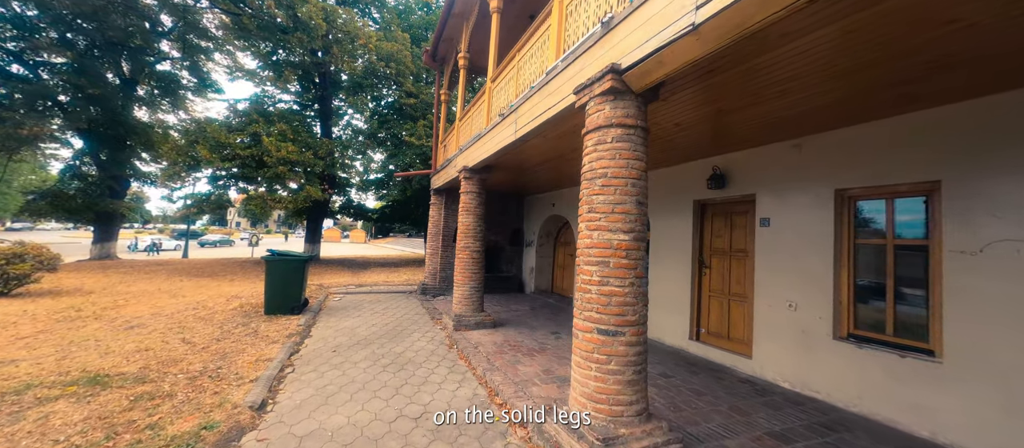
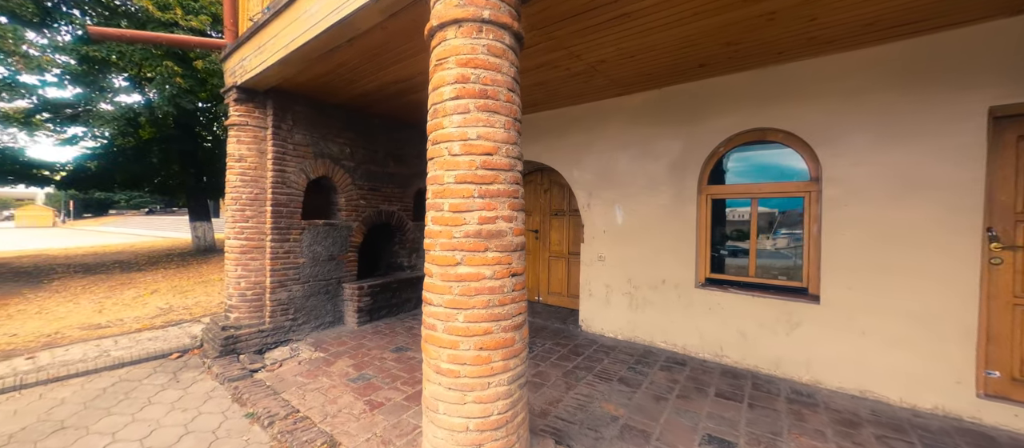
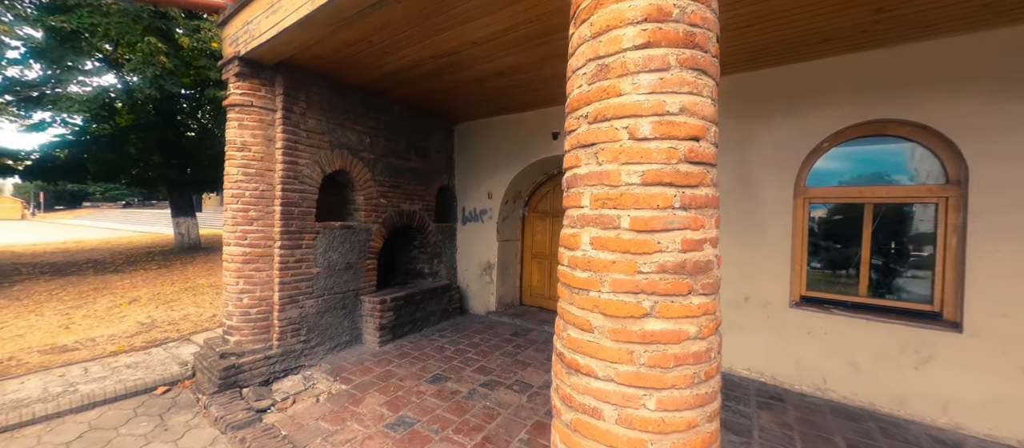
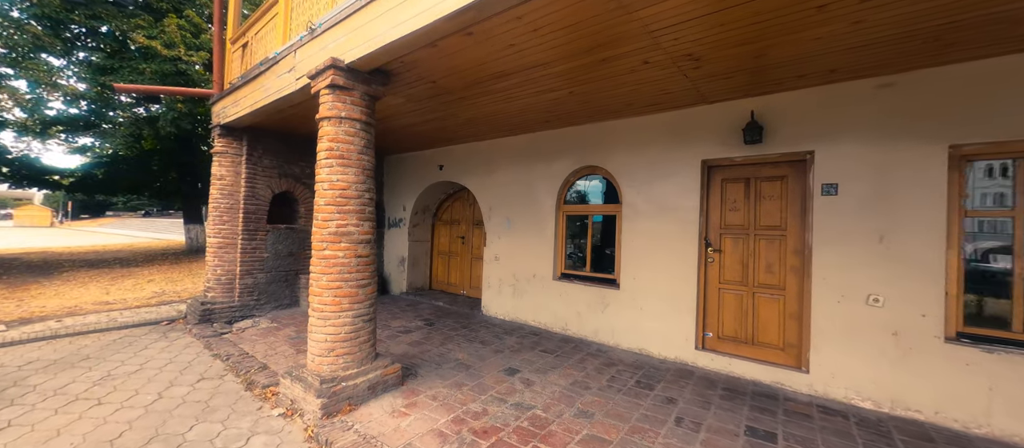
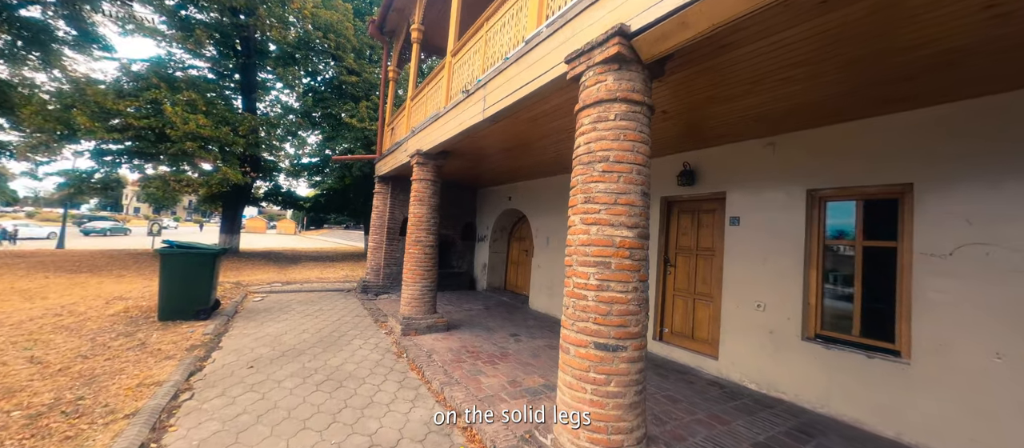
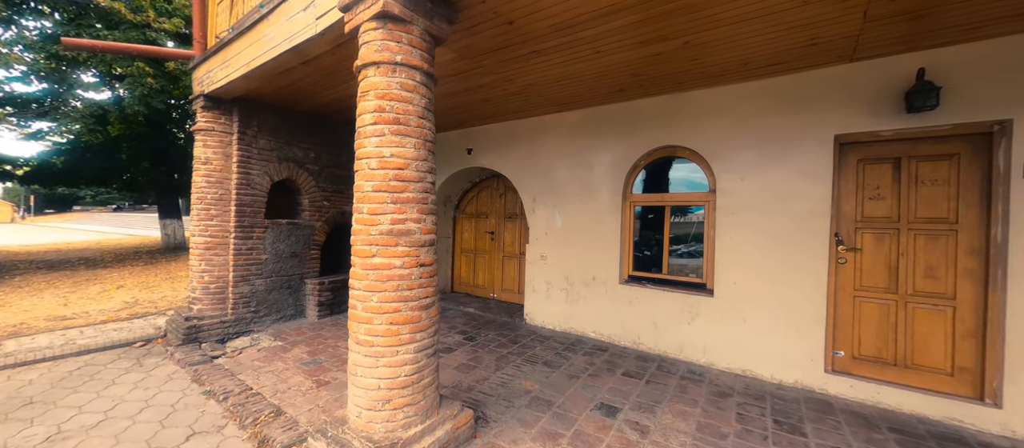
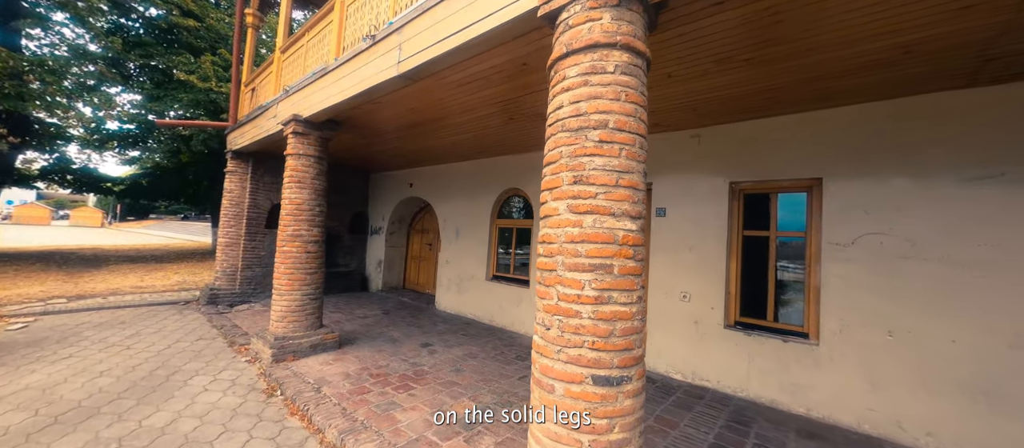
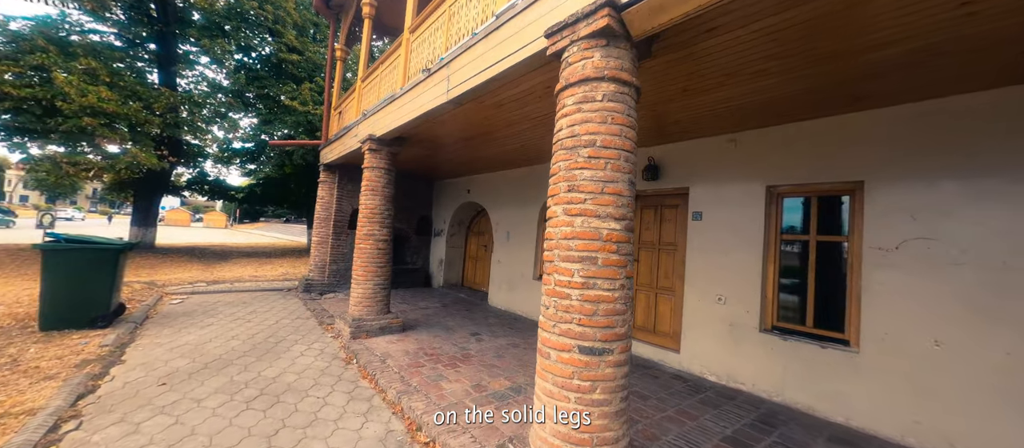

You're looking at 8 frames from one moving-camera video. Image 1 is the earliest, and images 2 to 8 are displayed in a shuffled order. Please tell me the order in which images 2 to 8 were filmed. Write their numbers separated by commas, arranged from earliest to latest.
5, 8, 7, 4, 6, 2, 3
